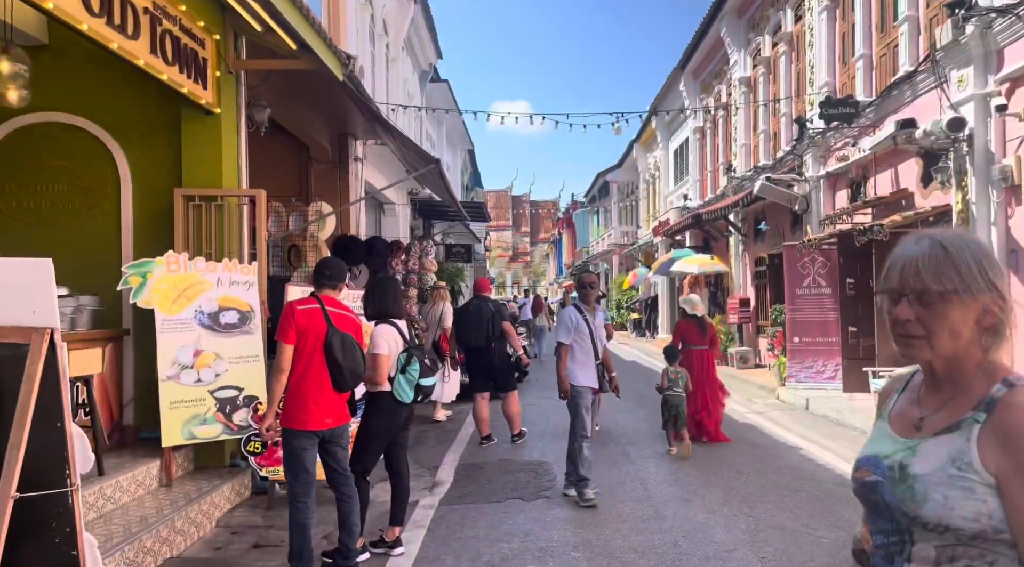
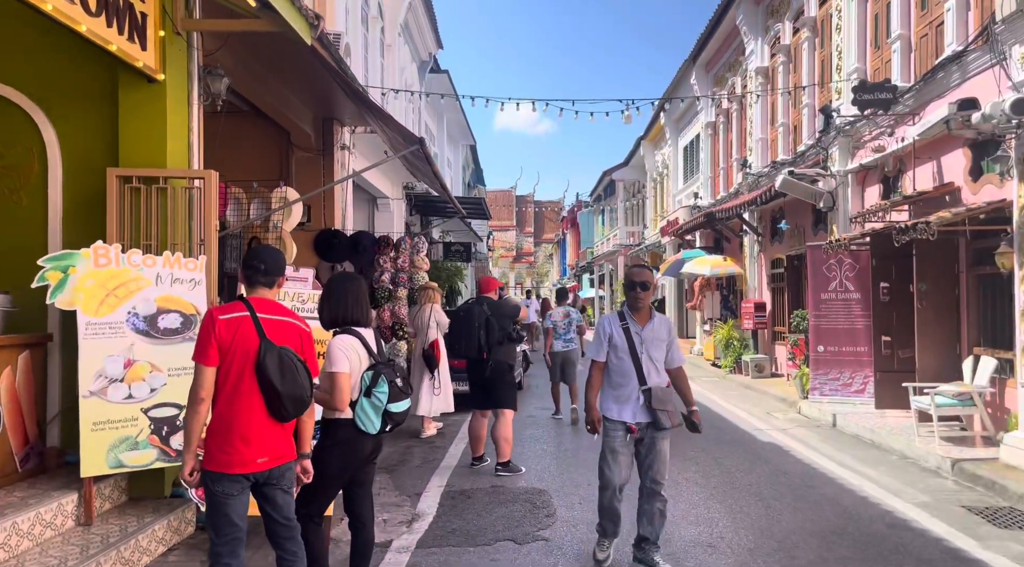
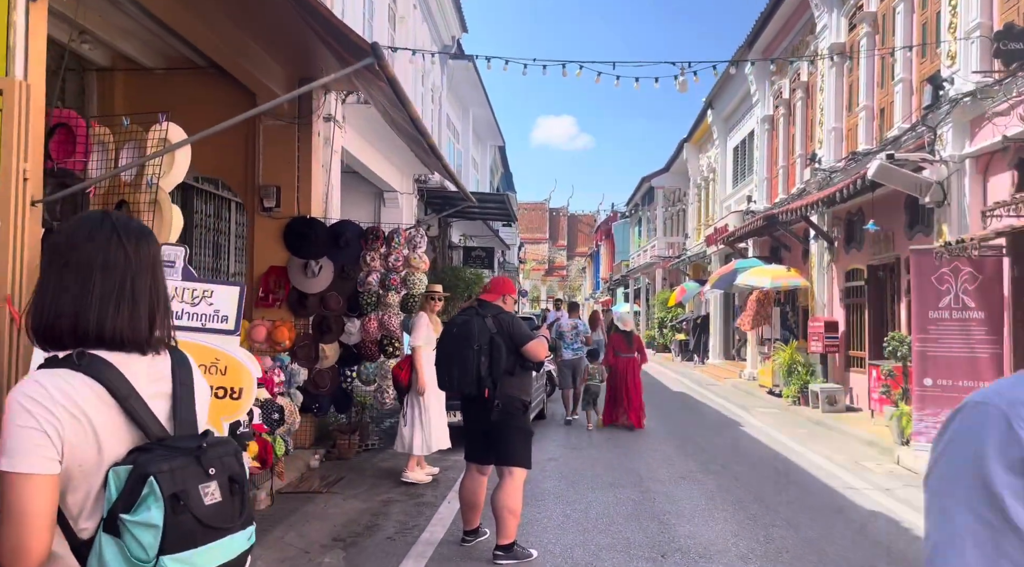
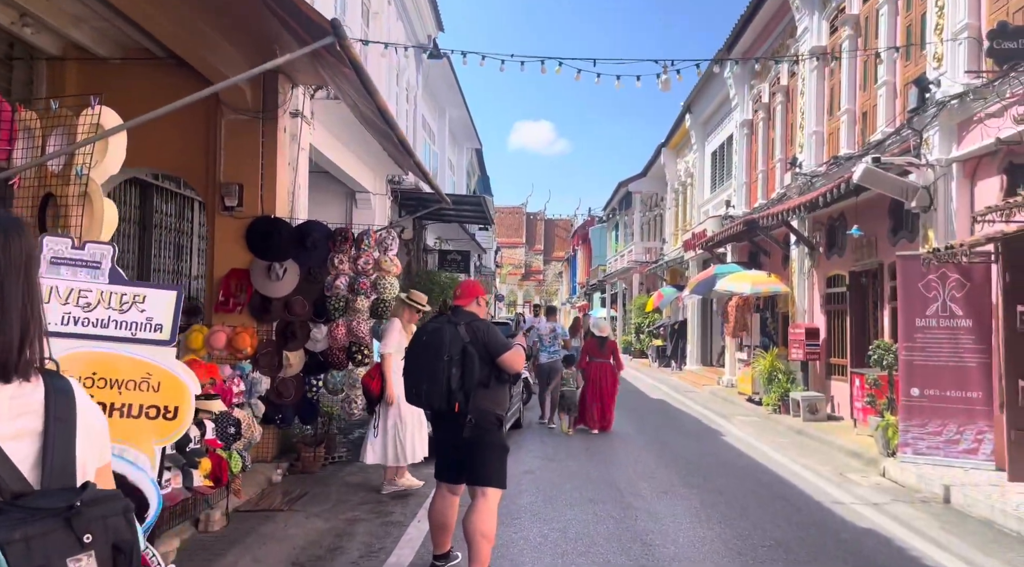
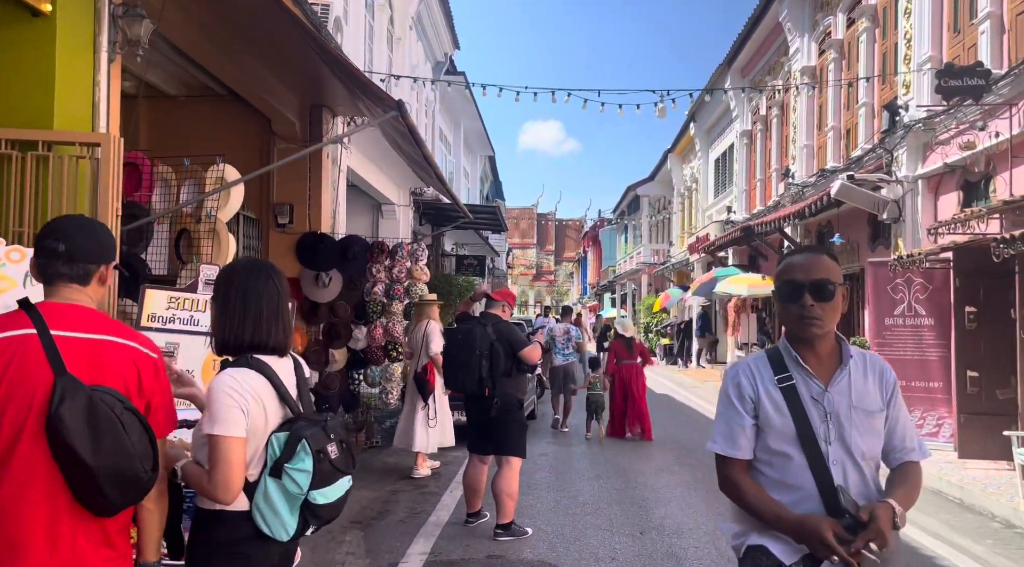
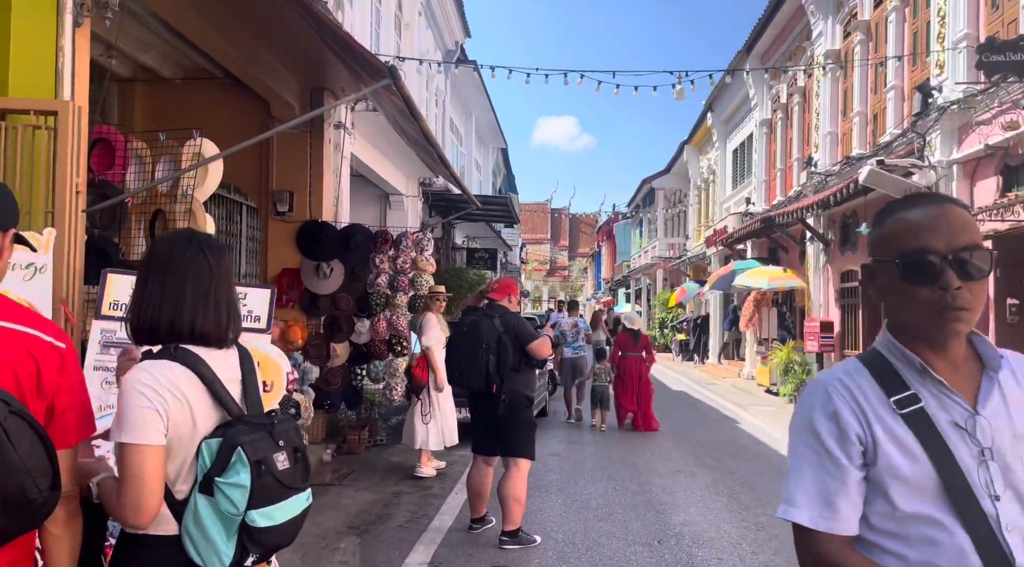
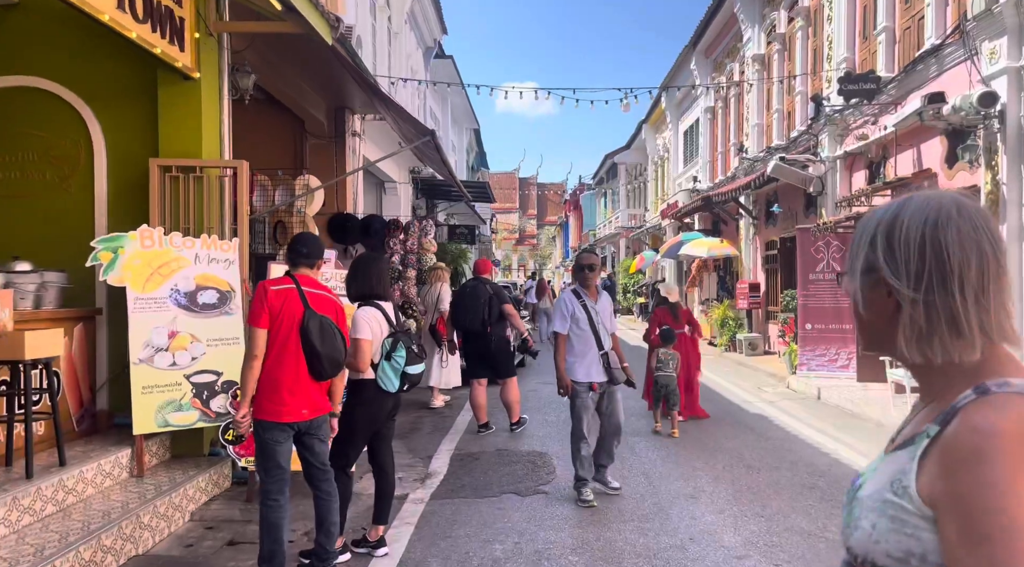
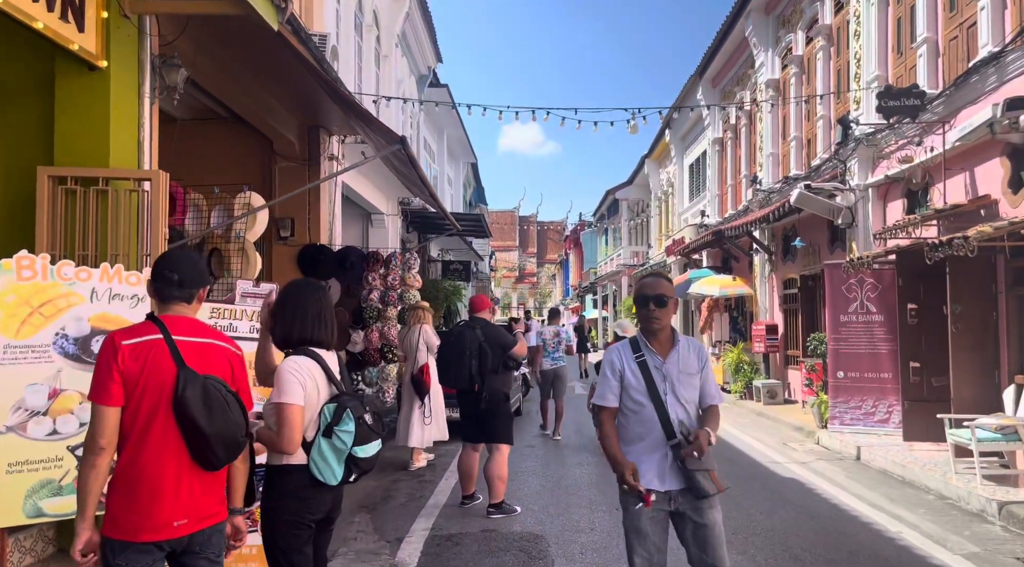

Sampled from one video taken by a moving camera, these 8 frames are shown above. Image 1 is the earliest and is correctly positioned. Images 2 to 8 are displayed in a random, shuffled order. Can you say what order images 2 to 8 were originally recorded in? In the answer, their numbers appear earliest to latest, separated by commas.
7, 2, 8, 5, 6, 3, 4
